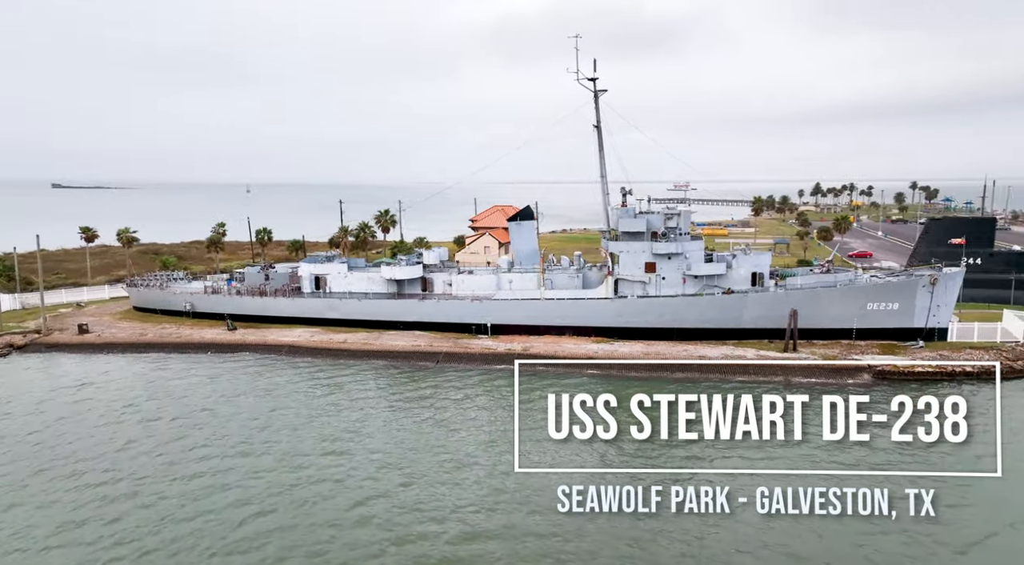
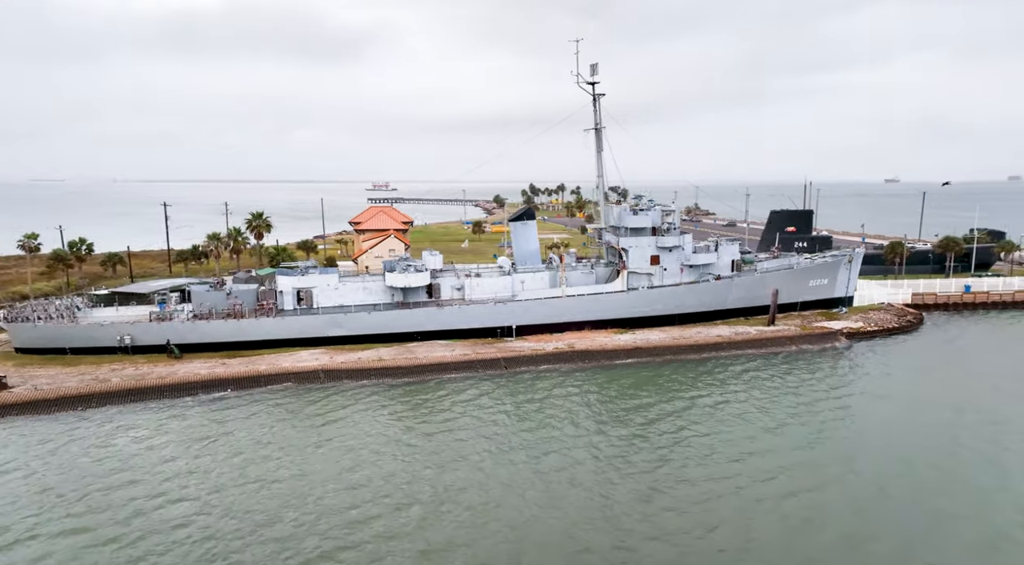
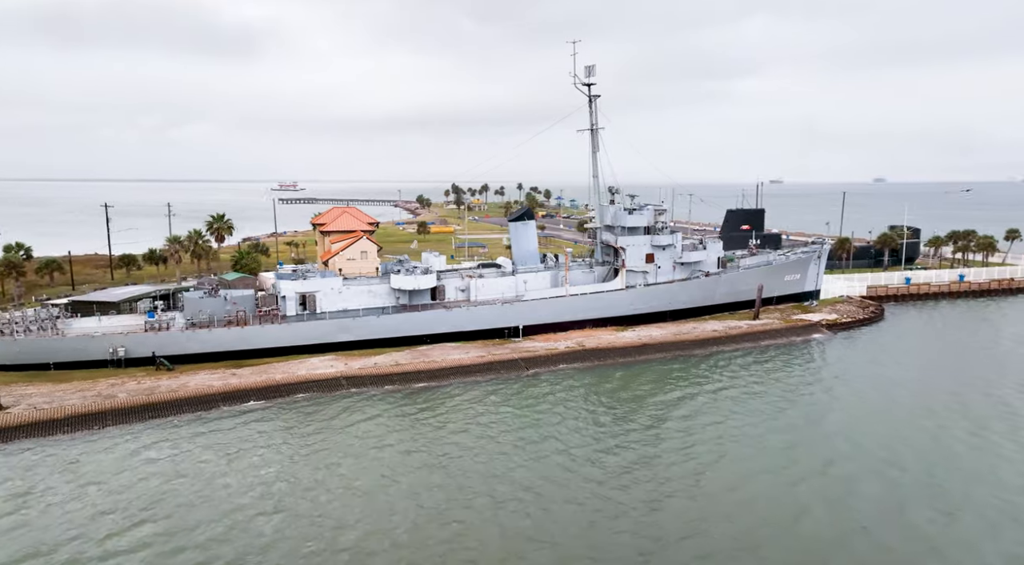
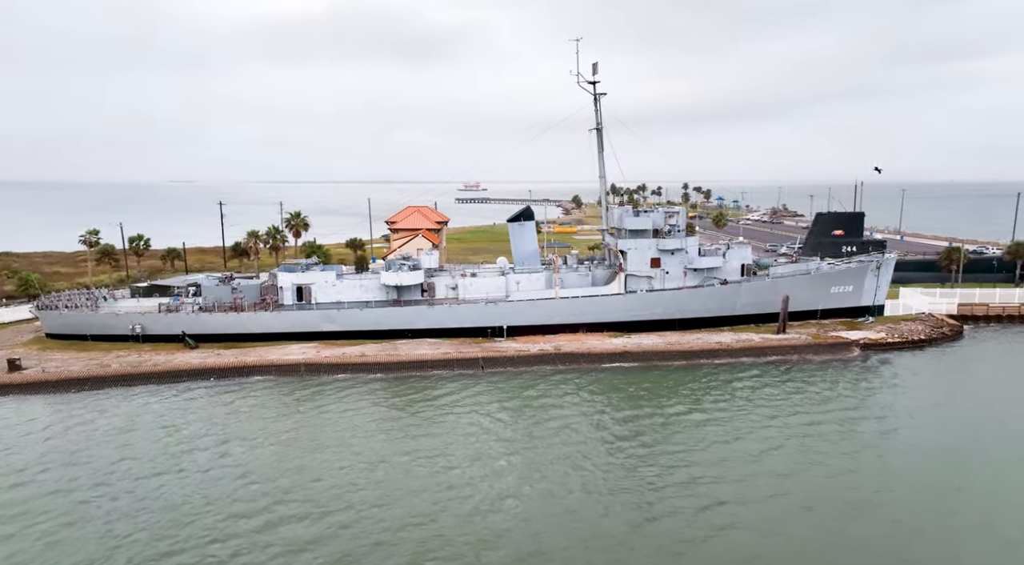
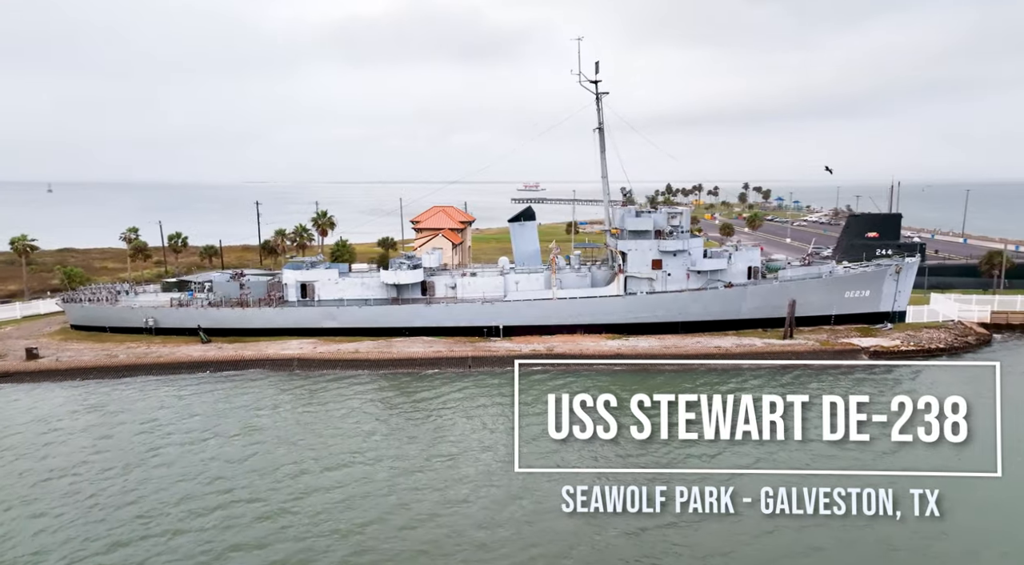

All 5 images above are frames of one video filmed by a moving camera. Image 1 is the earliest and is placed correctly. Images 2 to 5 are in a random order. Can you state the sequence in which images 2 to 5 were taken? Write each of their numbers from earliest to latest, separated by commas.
5, 4, 2, 3
